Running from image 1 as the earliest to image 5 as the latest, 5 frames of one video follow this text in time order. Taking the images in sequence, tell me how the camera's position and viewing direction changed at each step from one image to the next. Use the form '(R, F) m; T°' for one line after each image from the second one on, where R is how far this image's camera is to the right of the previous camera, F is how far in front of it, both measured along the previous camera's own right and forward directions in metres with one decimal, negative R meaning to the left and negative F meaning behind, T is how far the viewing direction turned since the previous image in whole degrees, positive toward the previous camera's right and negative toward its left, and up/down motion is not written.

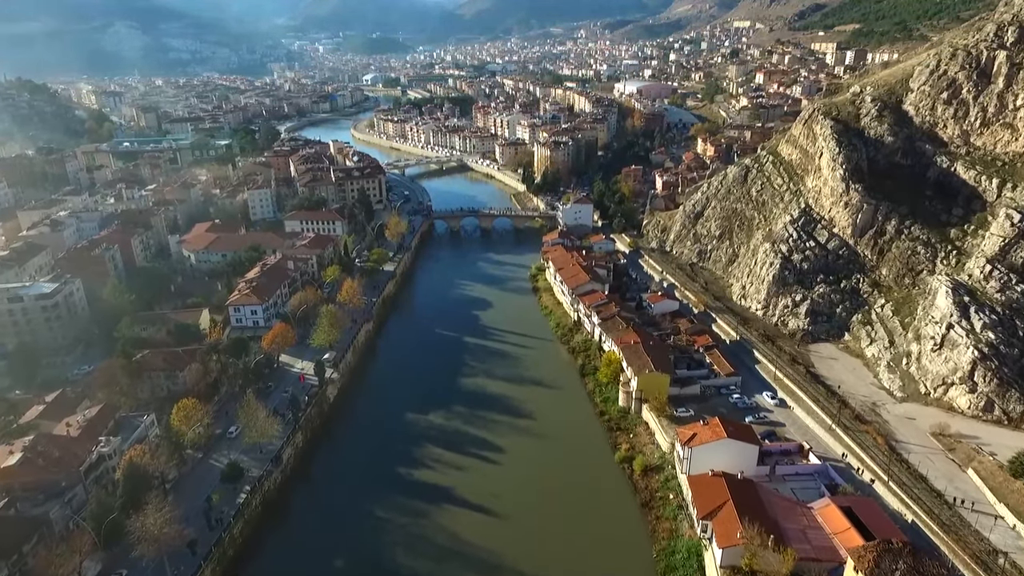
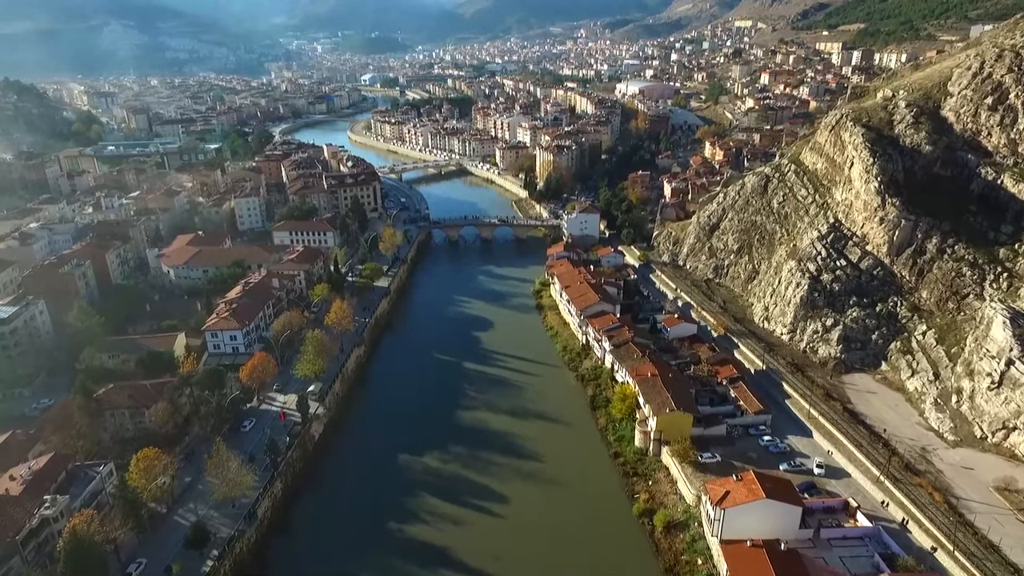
(-0.2, +2.5) m; 0°
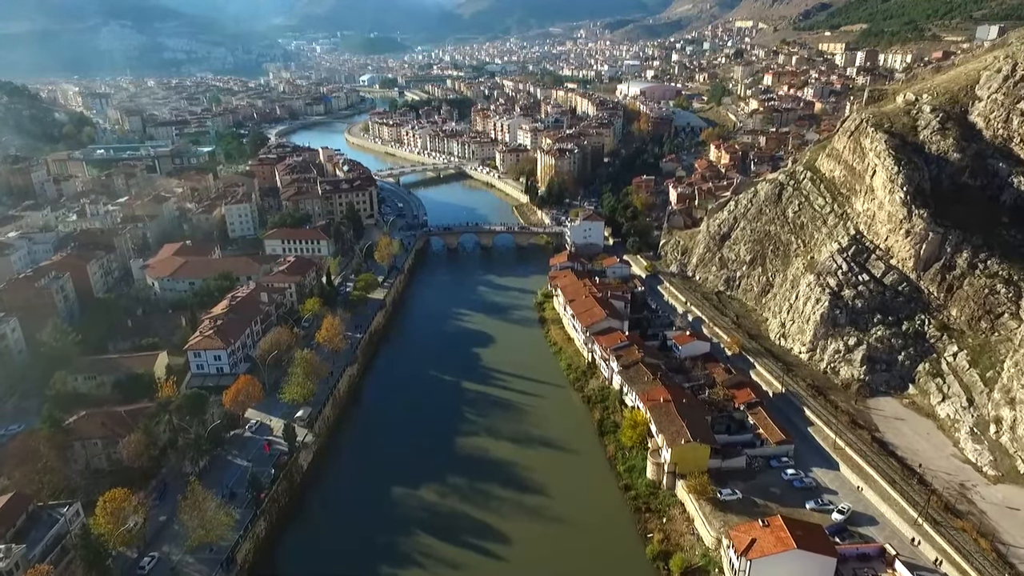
(-0.1, +1.6) m; 0°
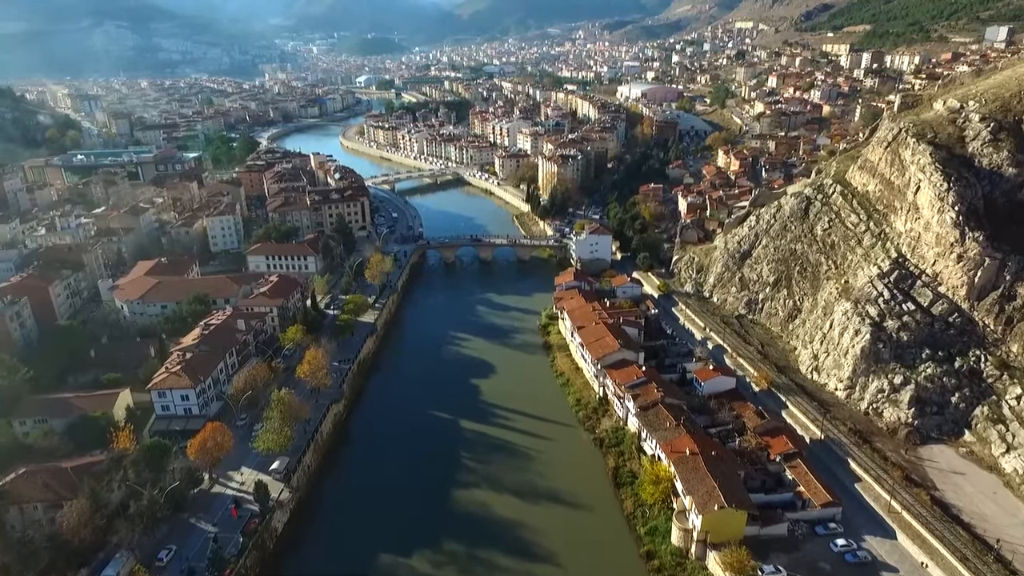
(-0.2, +2.7) m; 0°
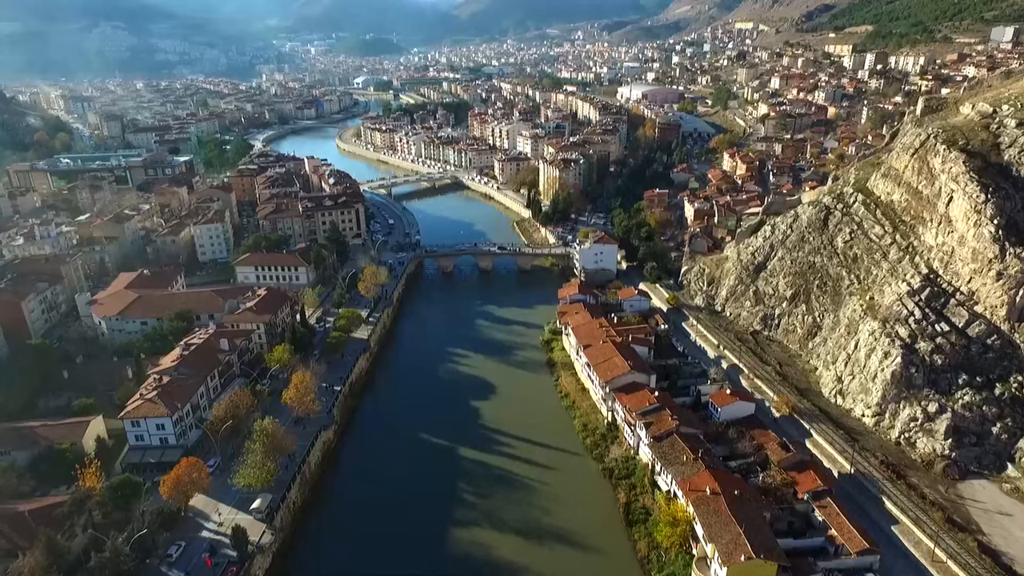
(-0.1, +1.7) m; 0°
